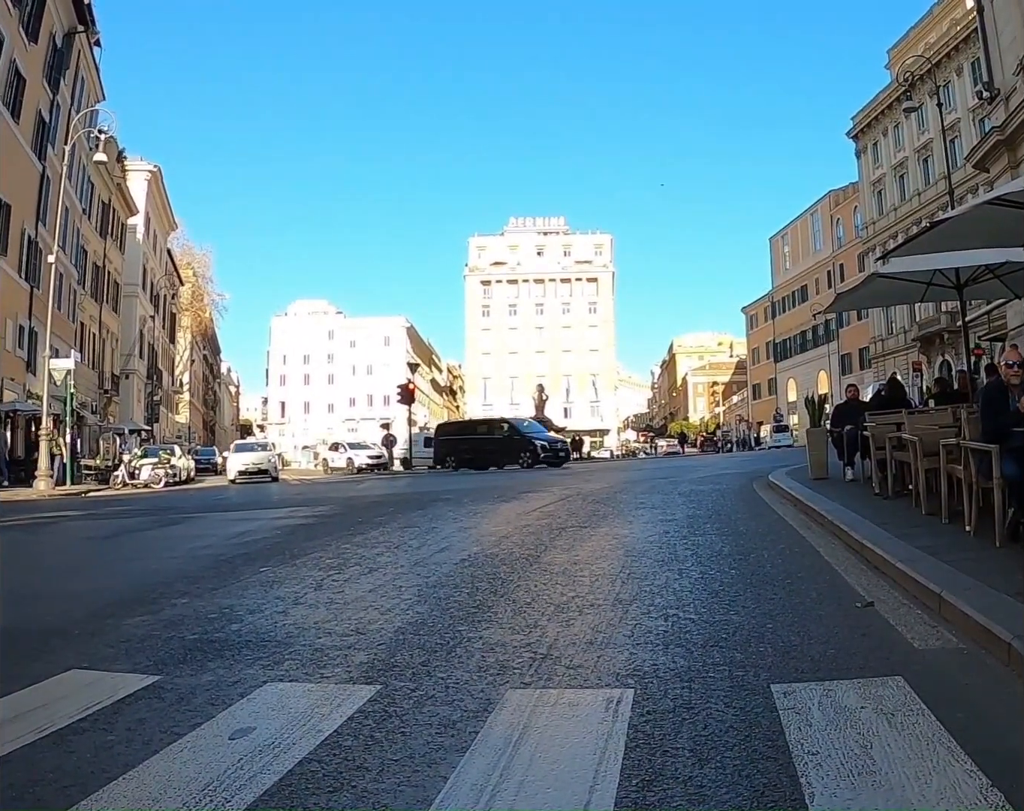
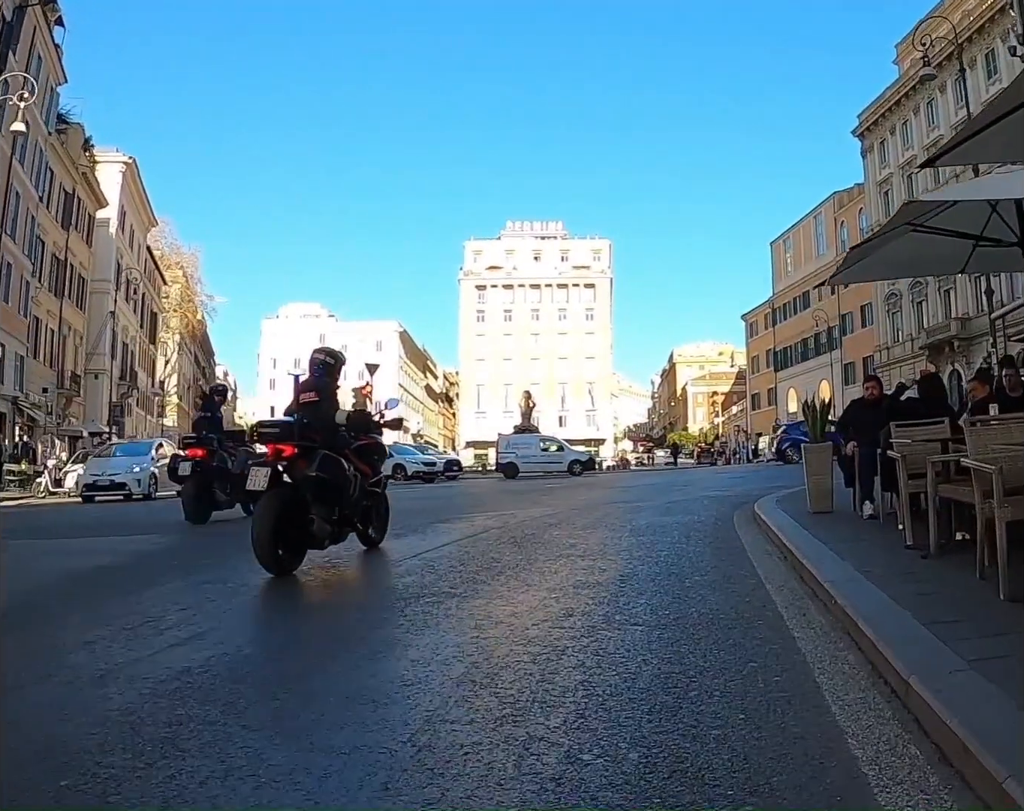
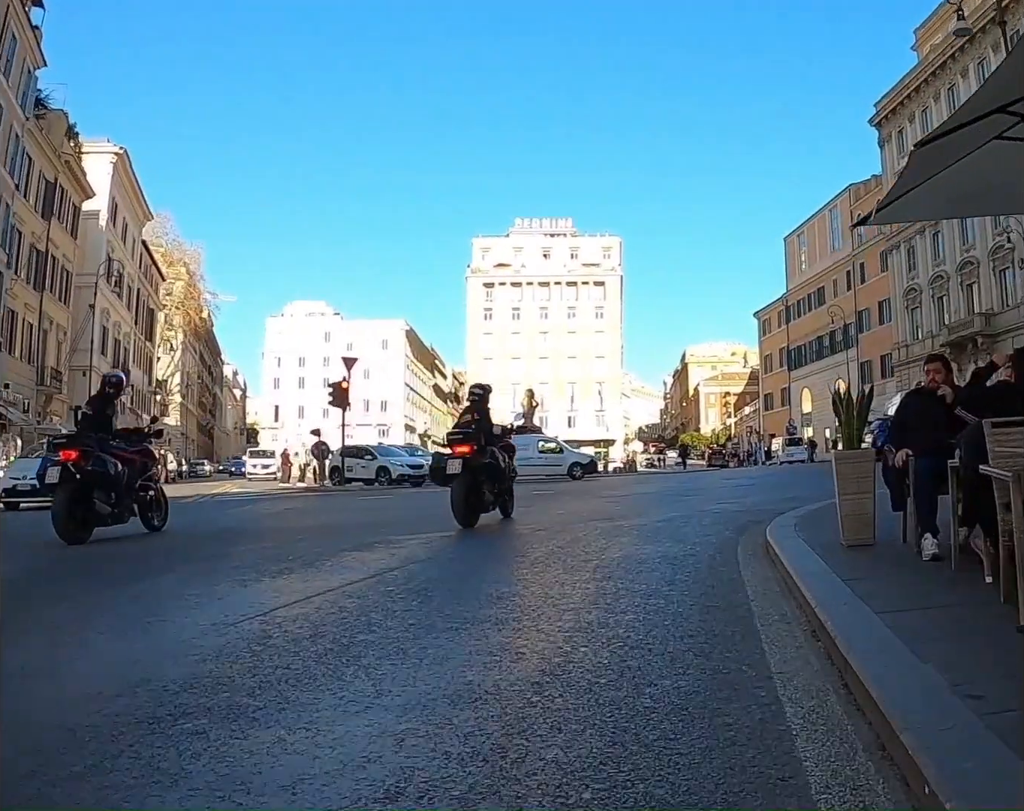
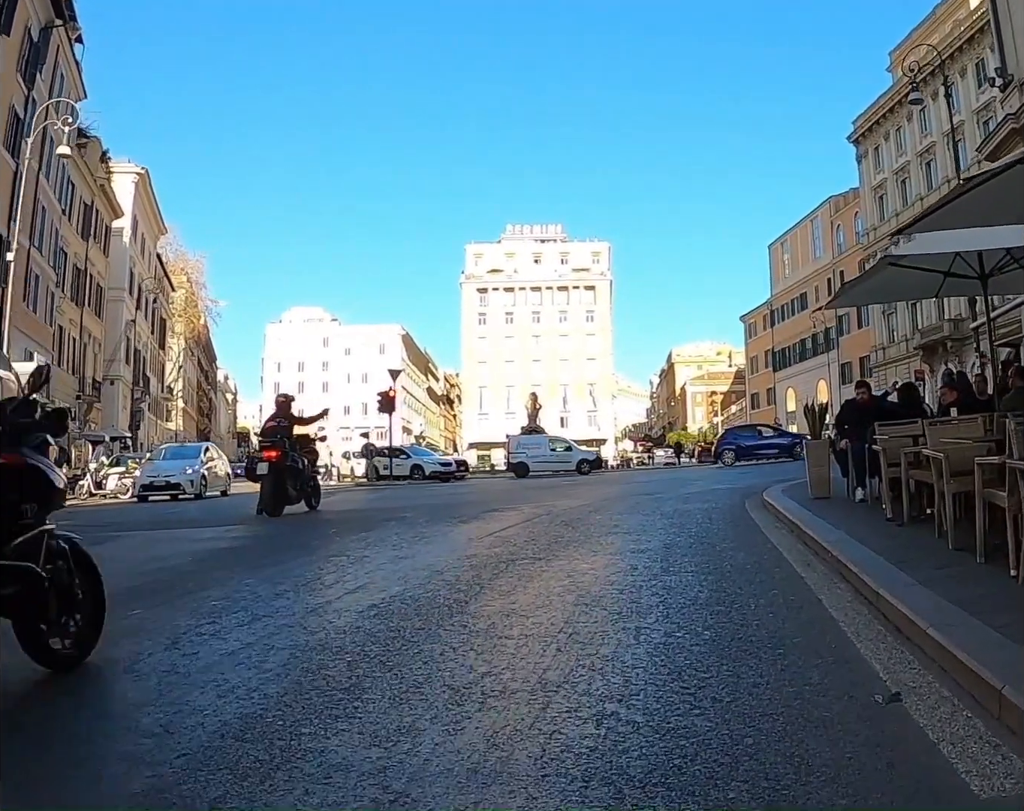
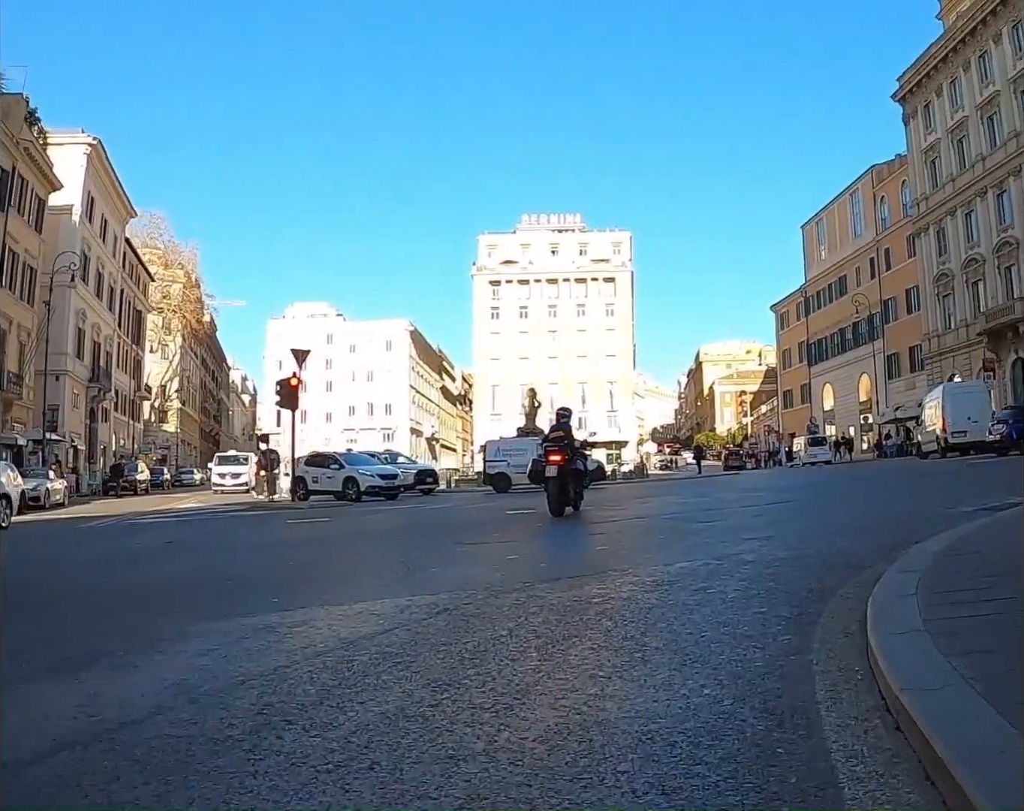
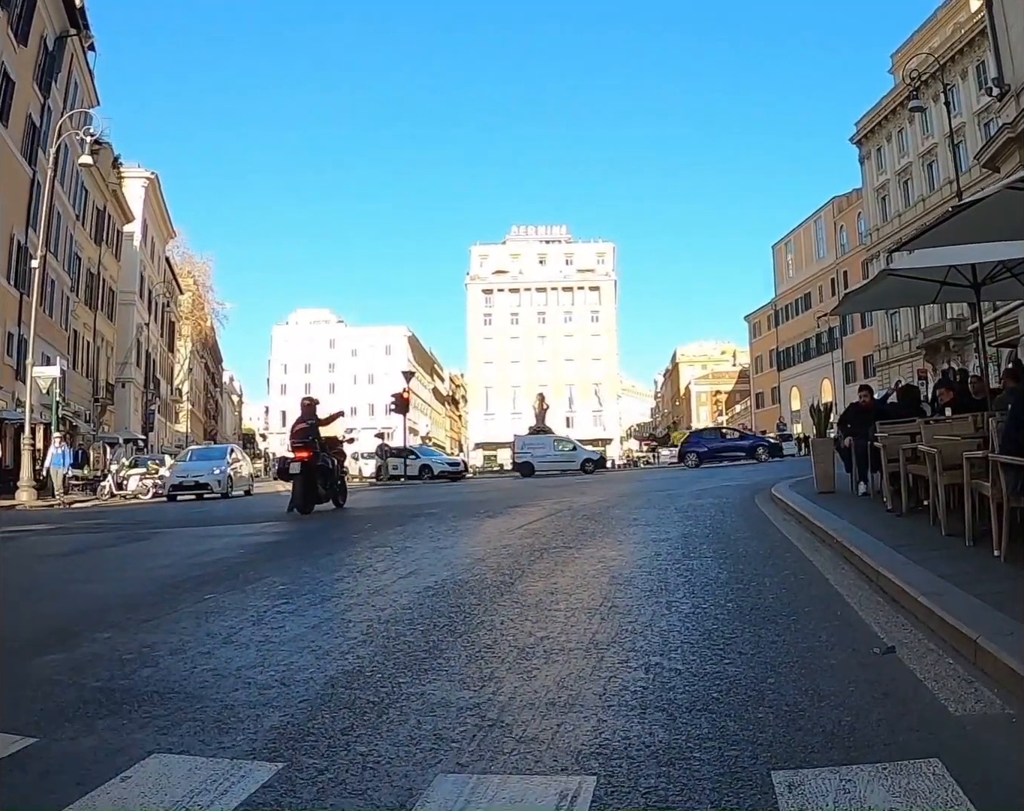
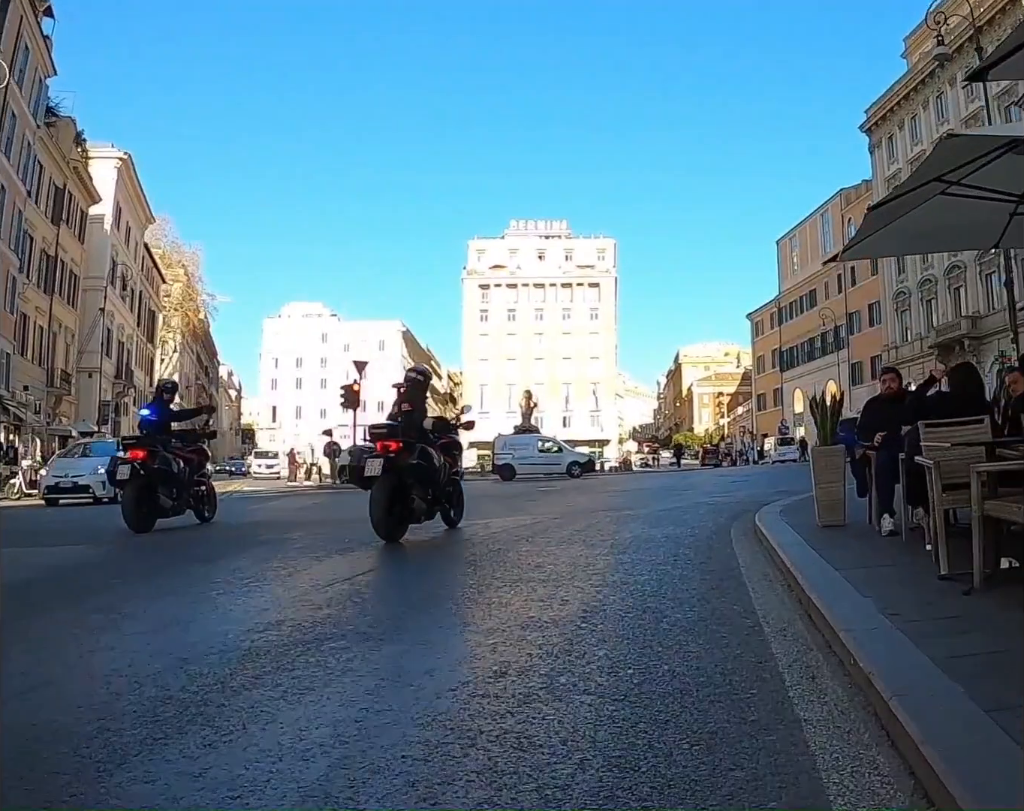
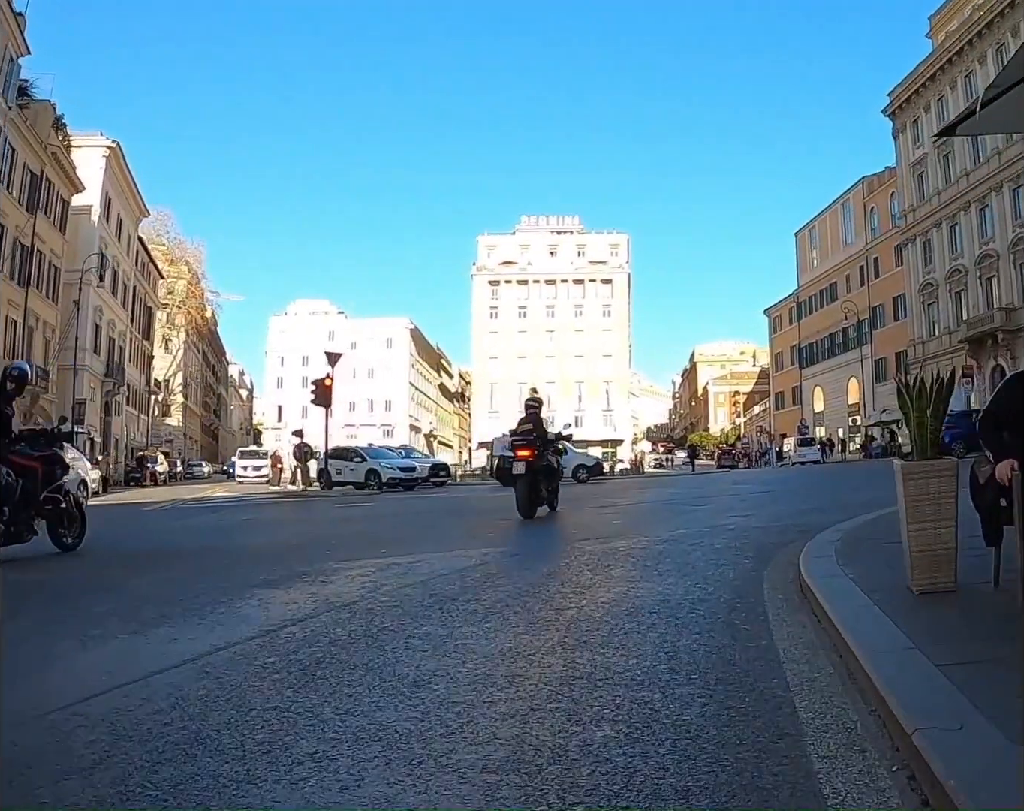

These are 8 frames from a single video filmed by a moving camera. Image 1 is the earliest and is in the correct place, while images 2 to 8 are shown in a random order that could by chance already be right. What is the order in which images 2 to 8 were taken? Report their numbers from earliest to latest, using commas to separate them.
6, 4, 2, 7, 3, 8, 5
